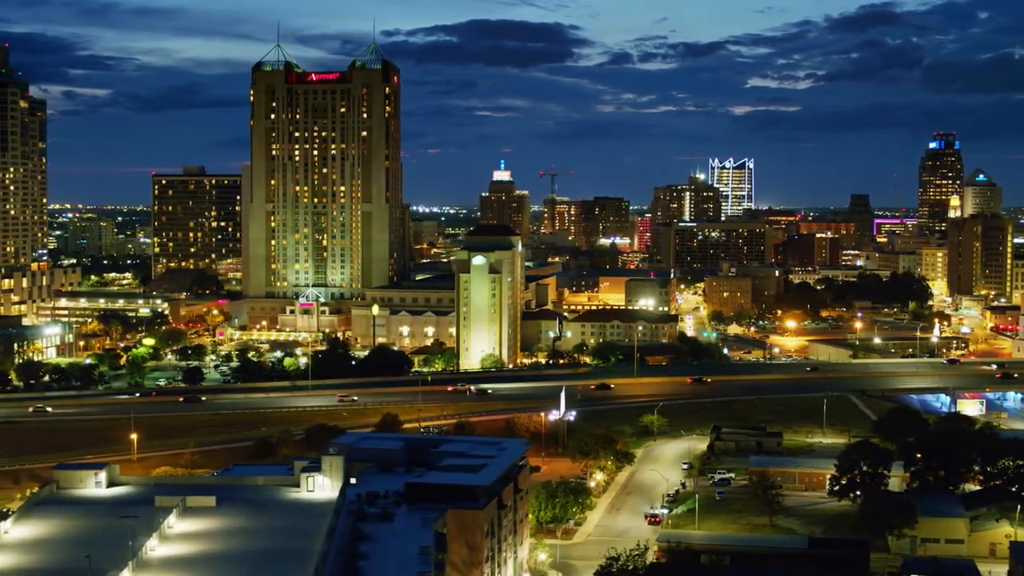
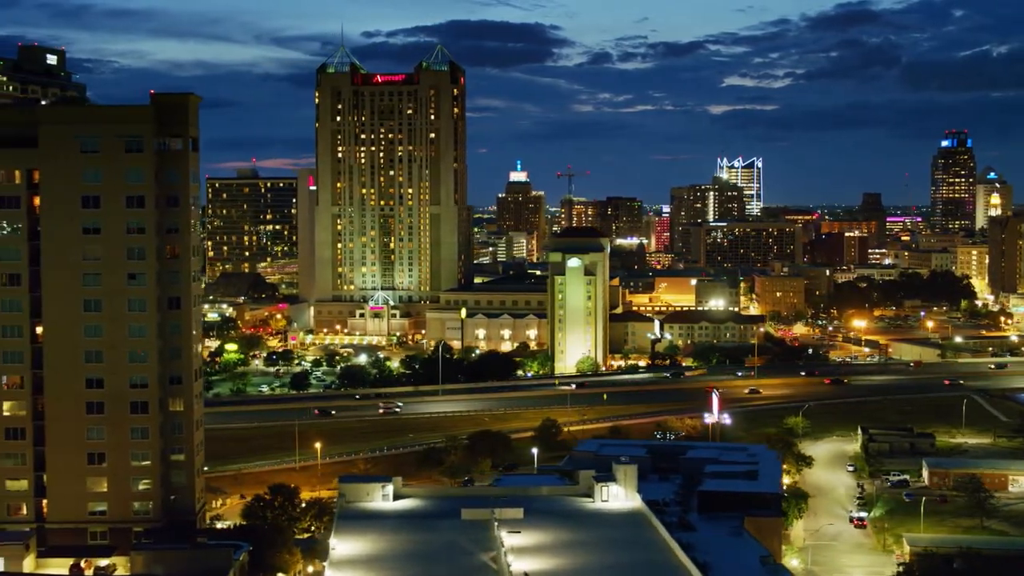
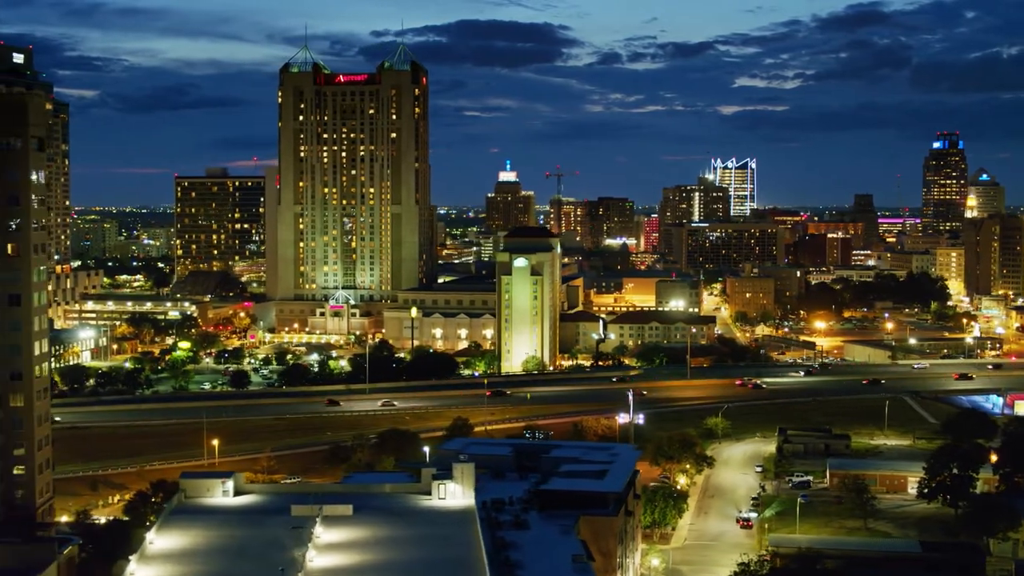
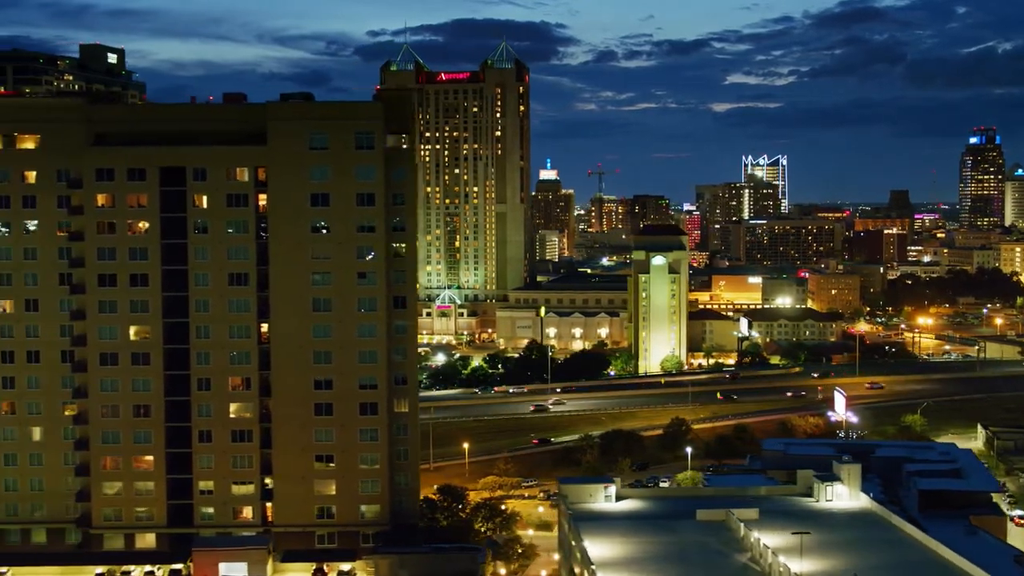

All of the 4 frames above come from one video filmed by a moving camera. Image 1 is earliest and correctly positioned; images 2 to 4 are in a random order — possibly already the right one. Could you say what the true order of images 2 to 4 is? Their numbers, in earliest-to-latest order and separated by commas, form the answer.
3, 2, 4
